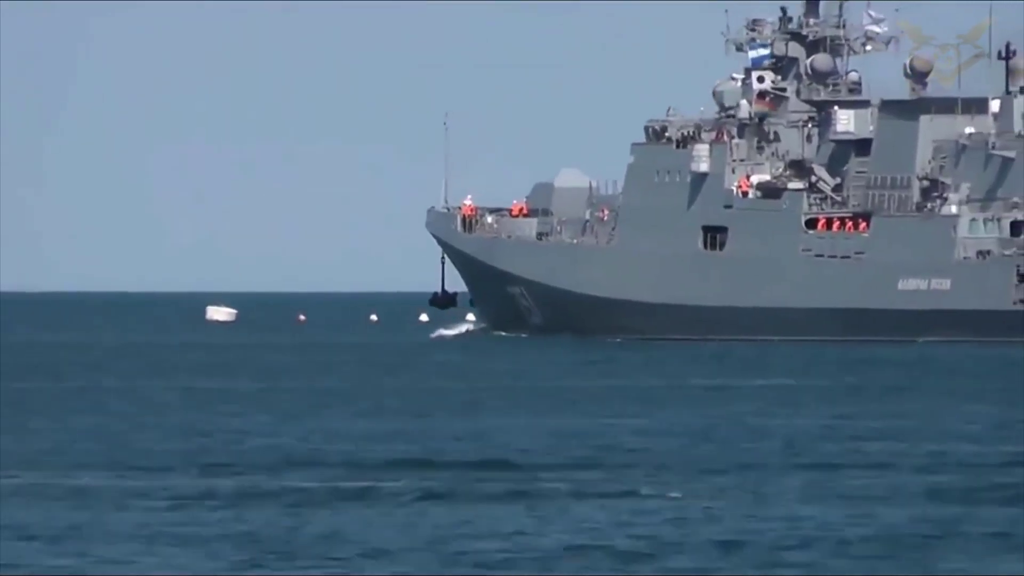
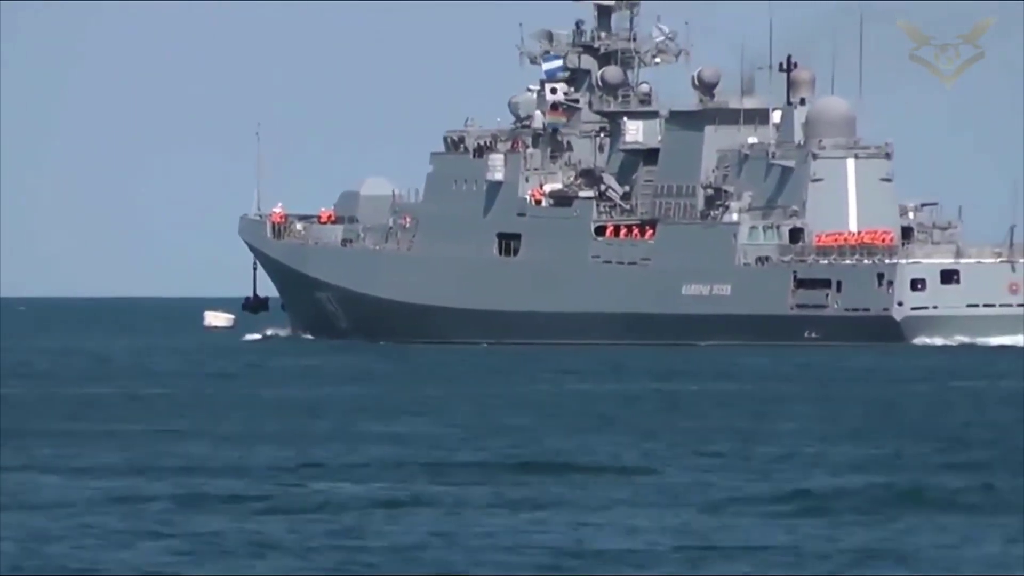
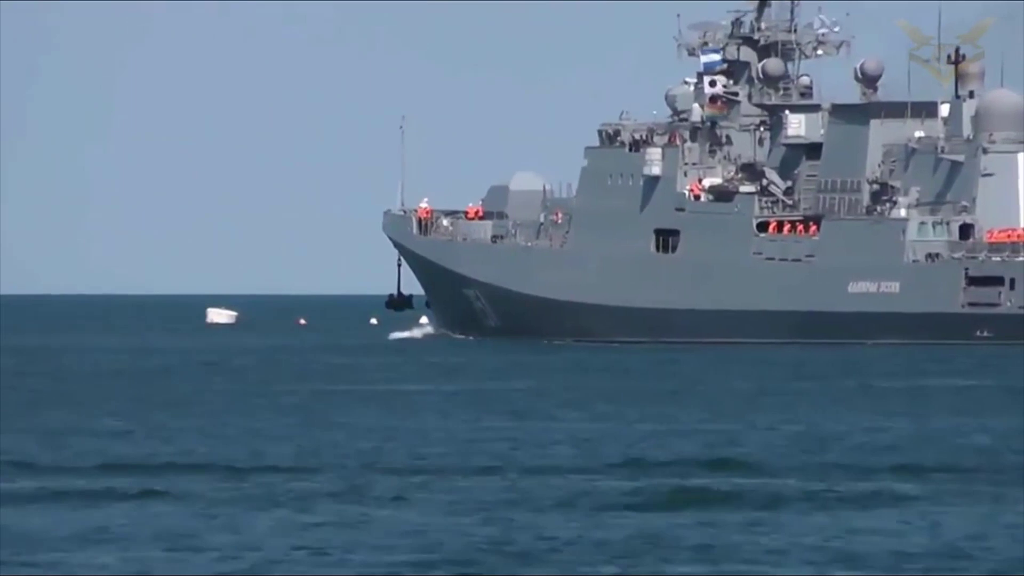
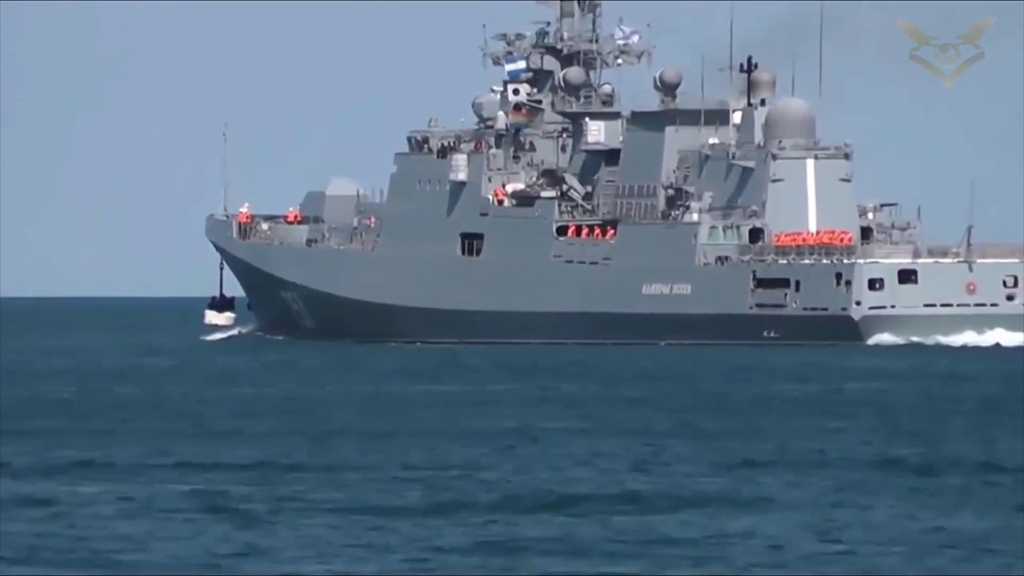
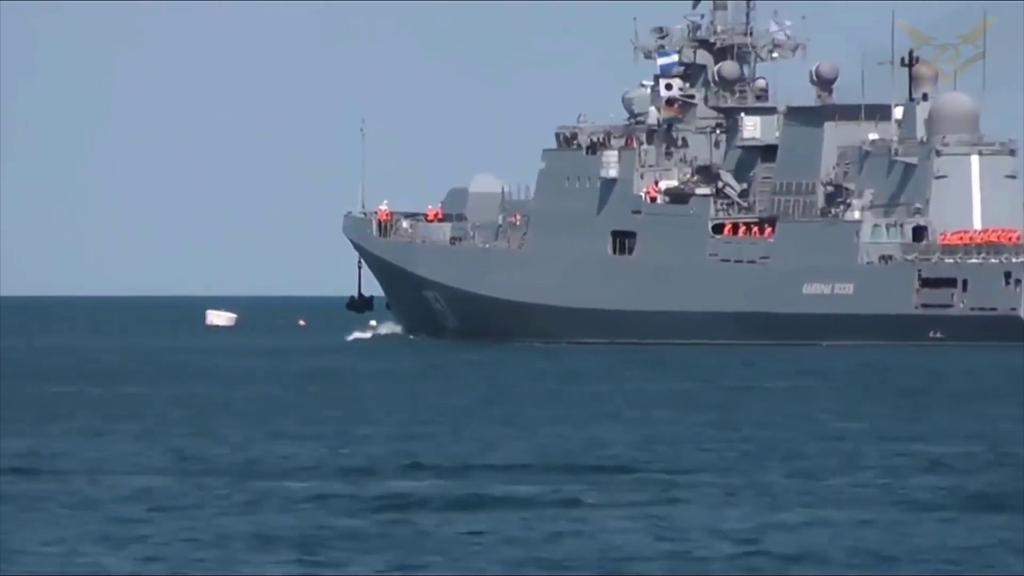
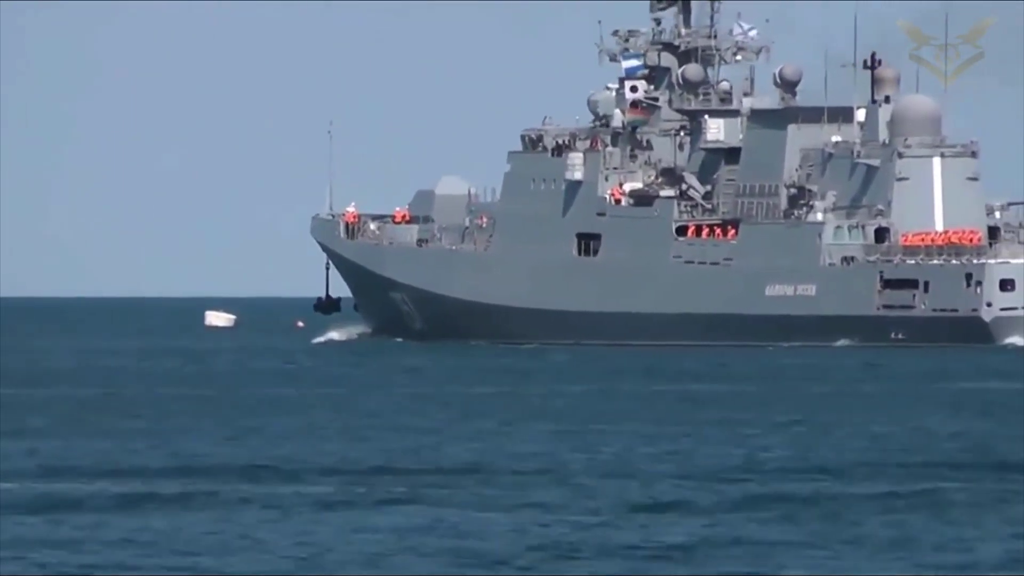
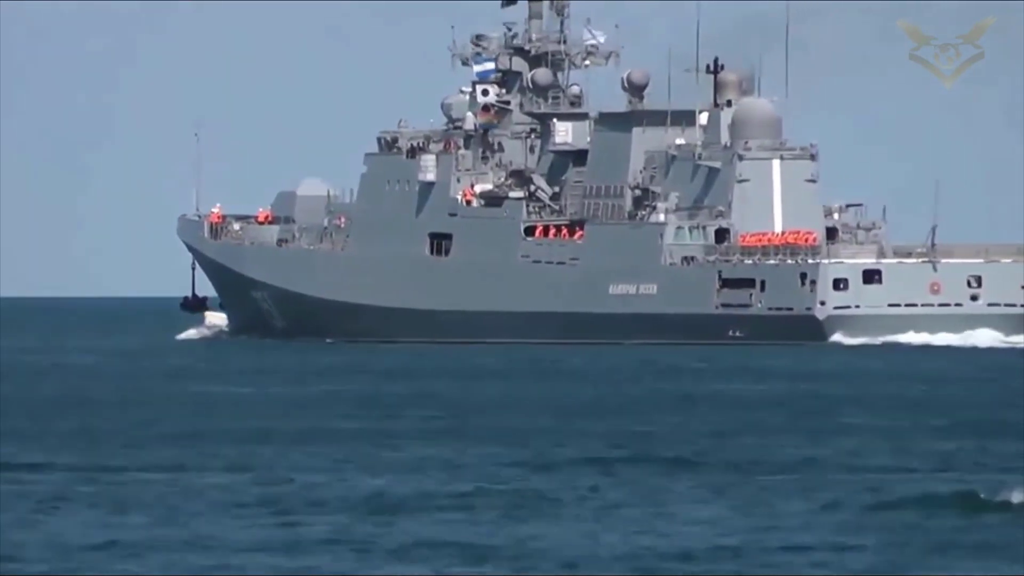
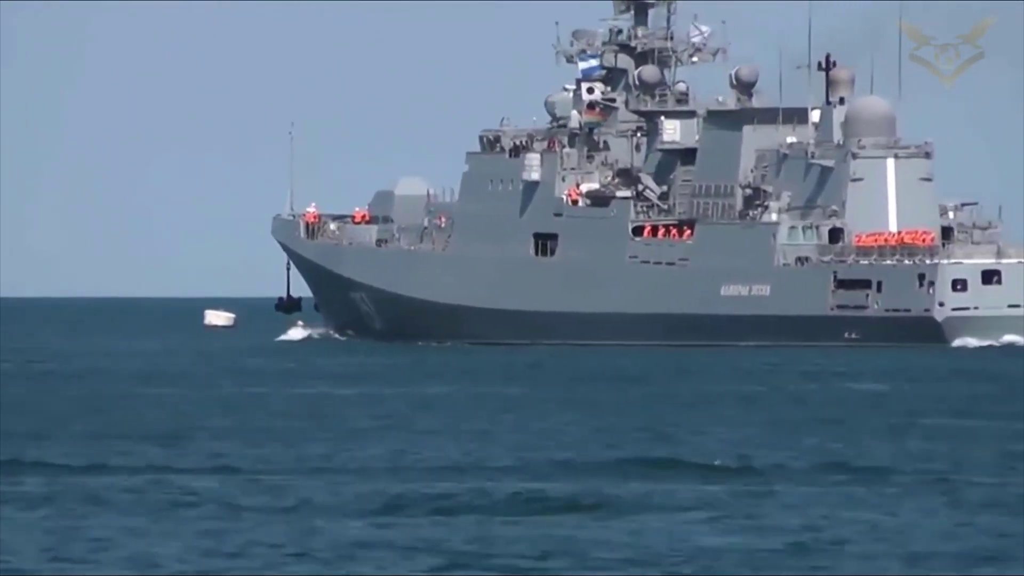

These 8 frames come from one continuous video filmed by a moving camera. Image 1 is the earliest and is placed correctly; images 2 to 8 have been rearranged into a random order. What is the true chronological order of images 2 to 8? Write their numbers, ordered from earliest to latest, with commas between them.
3, 5, 6, 8, 2, 4, 7
